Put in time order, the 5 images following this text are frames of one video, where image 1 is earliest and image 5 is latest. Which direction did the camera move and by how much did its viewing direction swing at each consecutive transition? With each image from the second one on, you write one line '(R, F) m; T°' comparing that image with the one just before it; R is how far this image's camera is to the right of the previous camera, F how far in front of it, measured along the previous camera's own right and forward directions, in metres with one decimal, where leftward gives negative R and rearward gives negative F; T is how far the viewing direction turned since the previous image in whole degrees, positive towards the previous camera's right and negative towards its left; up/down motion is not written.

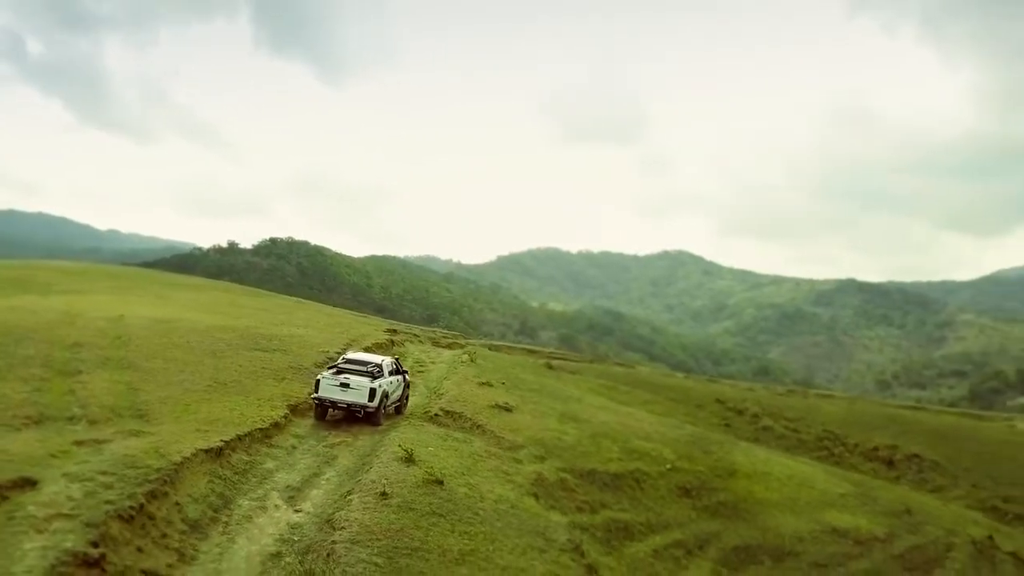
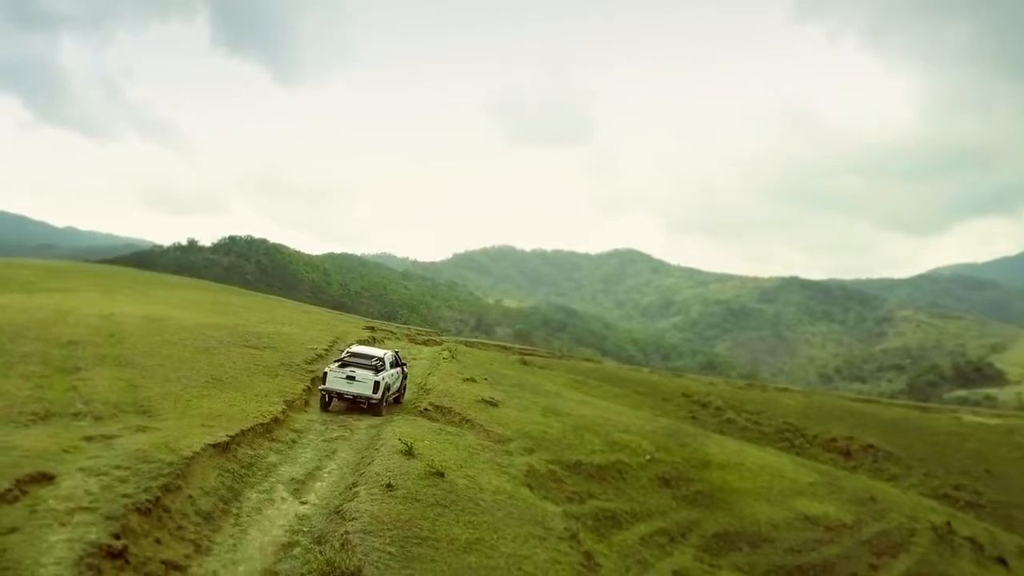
(-1.0, -0.6) m; +3°
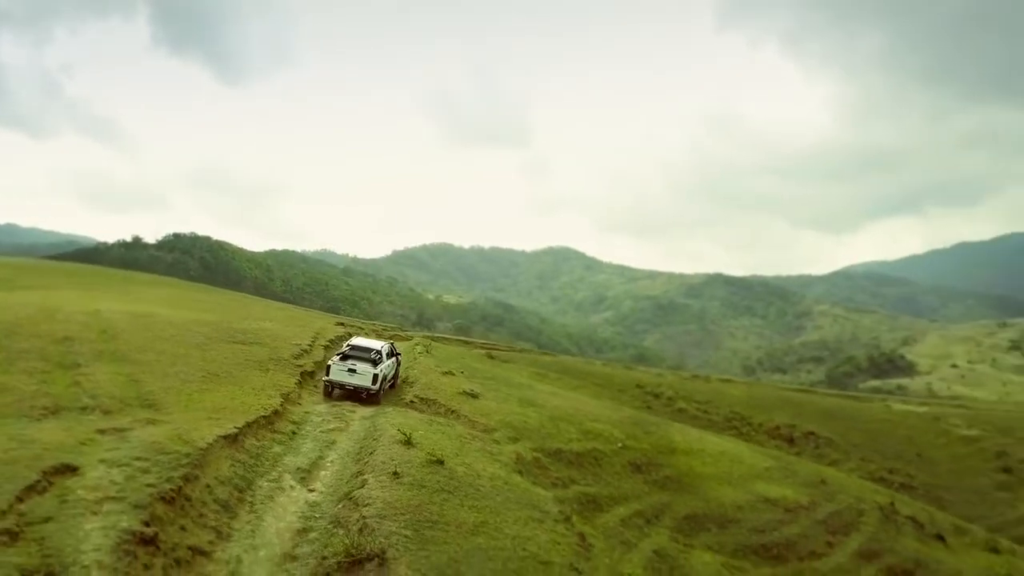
(-1.4, -0.9) m; +4°
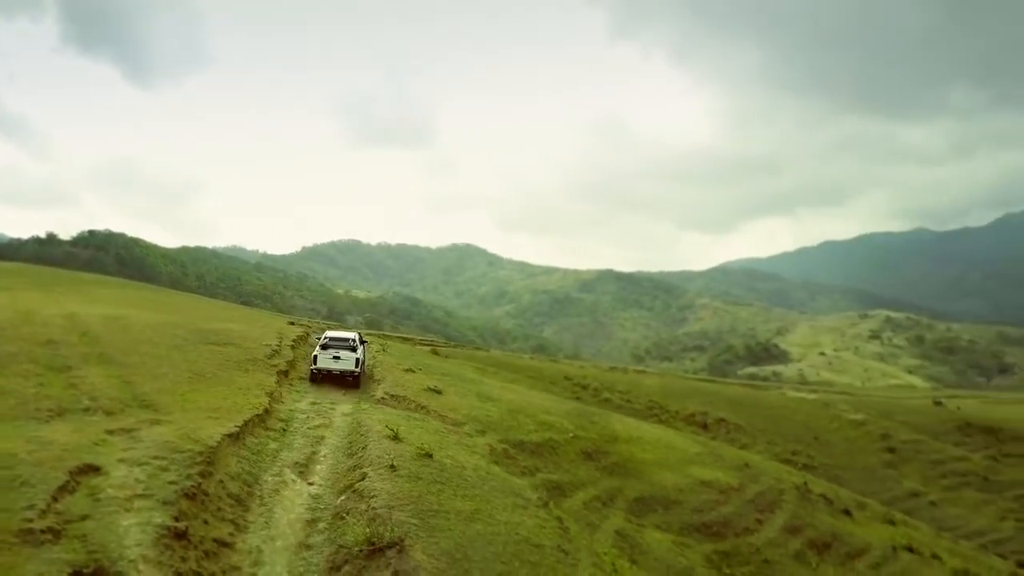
(-2.1, -1.3) m; +6°
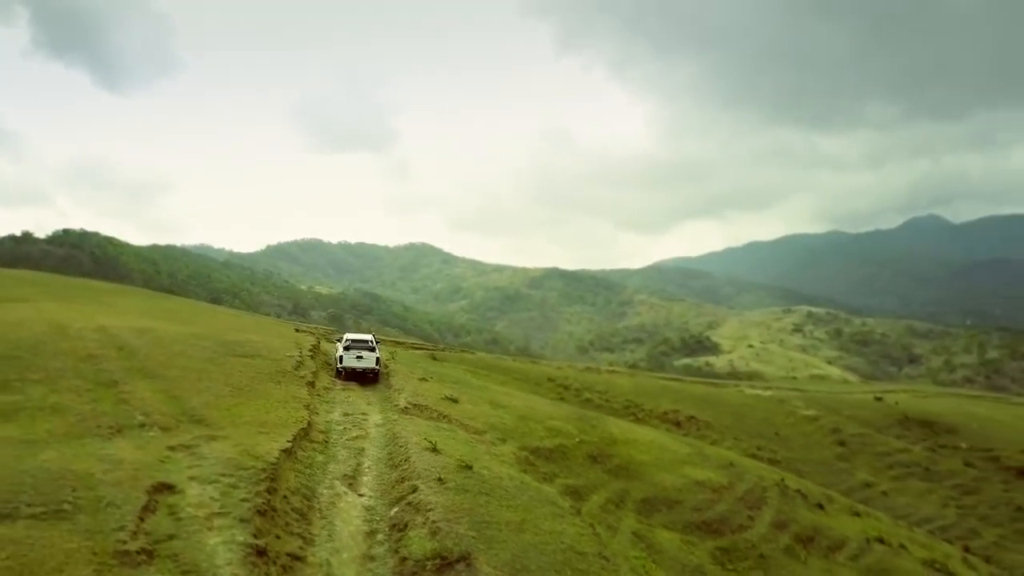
(-2.5, -0.3) m; +3°
